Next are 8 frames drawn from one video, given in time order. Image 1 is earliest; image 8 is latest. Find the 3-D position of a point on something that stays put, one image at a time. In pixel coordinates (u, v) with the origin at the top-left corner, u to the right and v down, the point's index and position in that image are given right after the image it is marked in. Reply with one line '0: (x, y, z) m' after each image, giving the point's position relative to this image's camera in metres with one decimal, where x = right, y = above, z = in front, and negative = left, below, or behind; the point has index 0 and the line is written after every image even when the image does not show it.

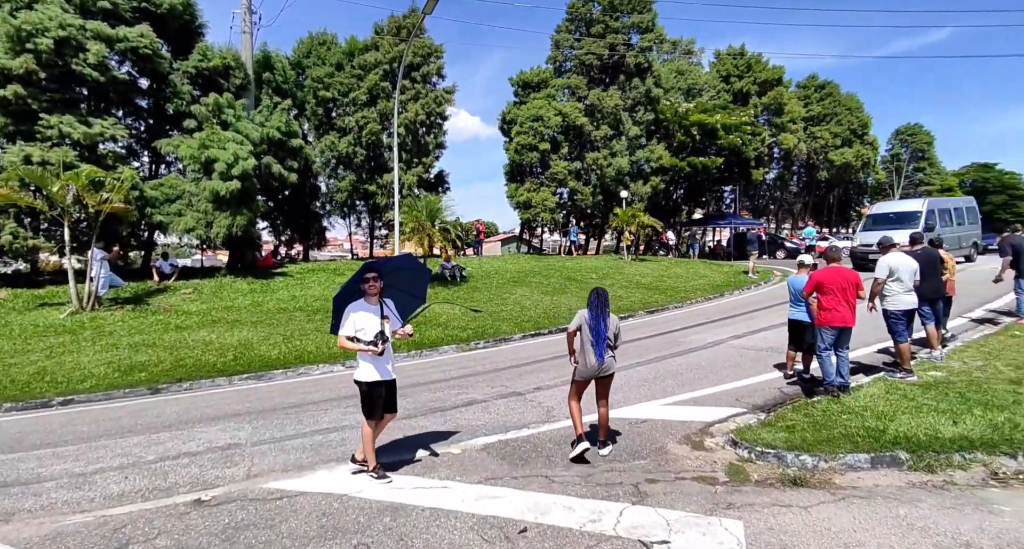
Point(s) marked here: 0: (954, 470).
0: (+3.9, -1.7, +4.6) m
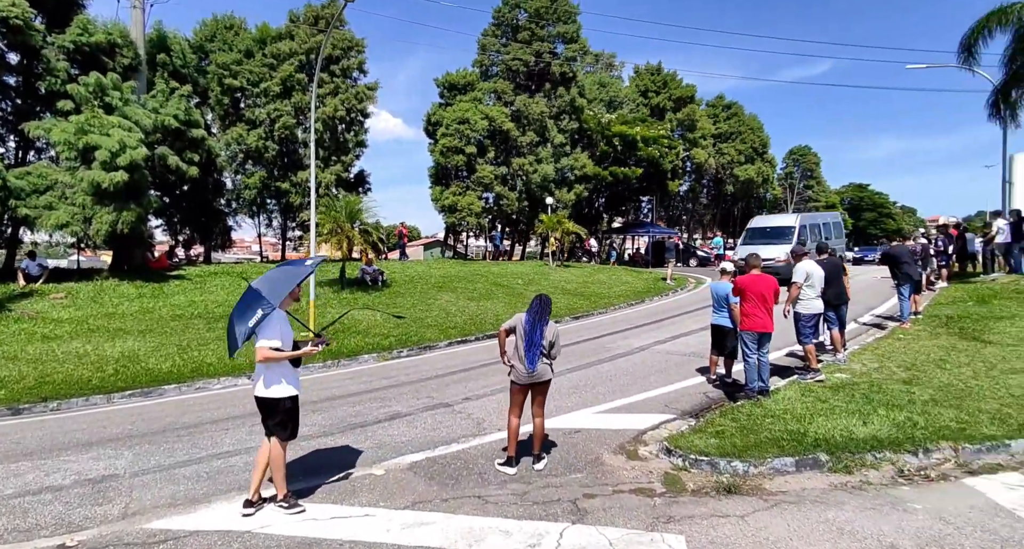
0: (+3.3, -1.8, +4.8) m
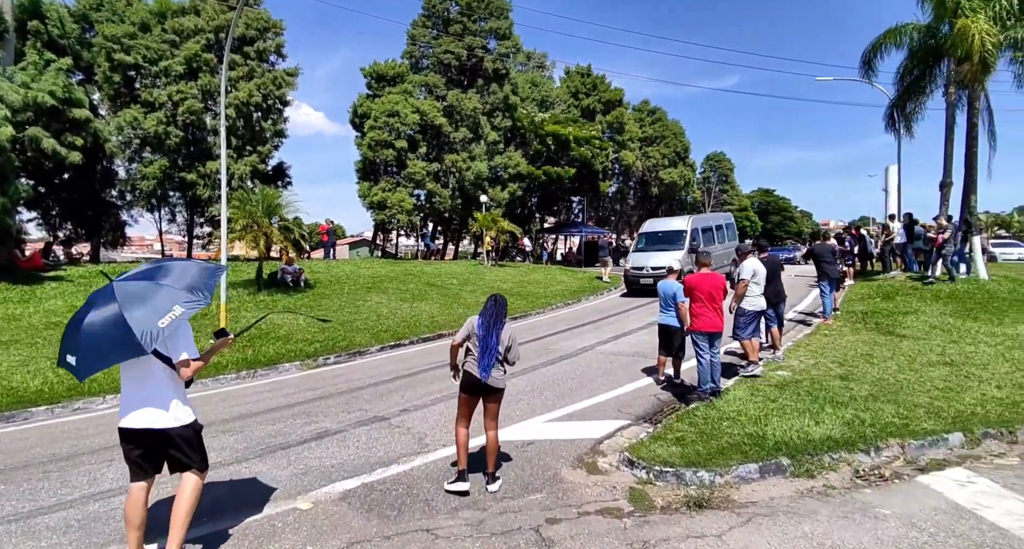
0: (+2.9, -1.8, +4.7) m
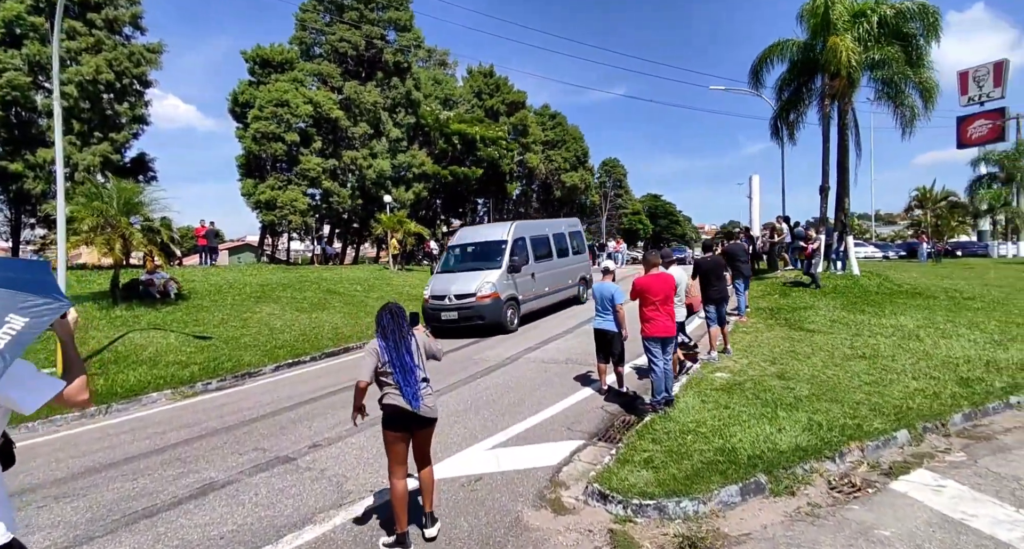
0: (+2.5, -1.8, +4.4) m
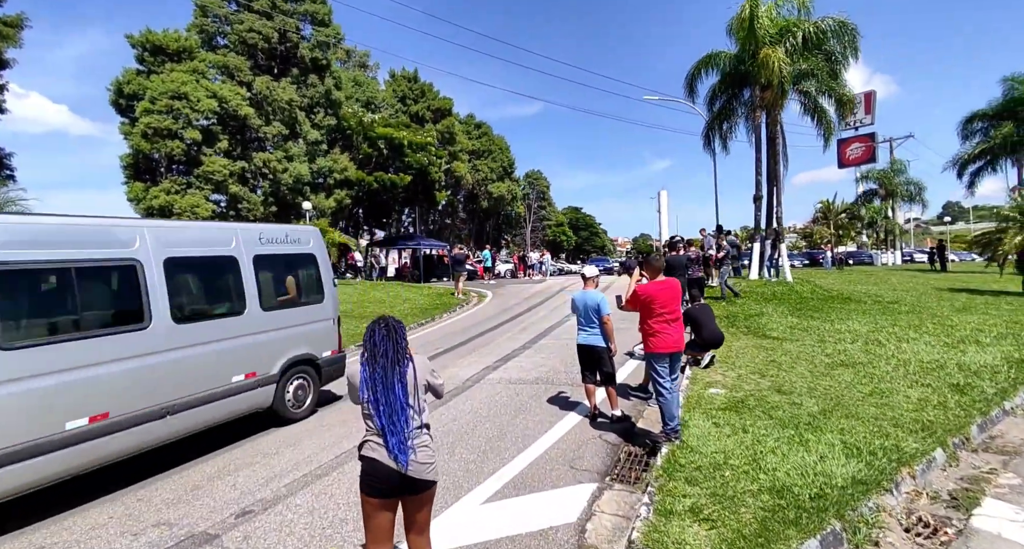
0: (+2.6, -1.8, +3.7) m
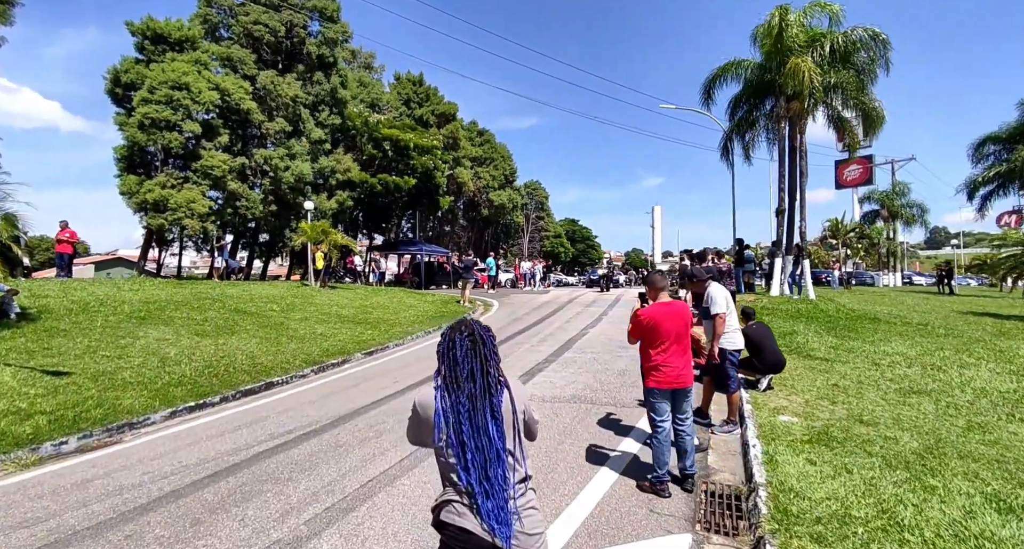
0: (+3.2, -1.9, +2.9) m
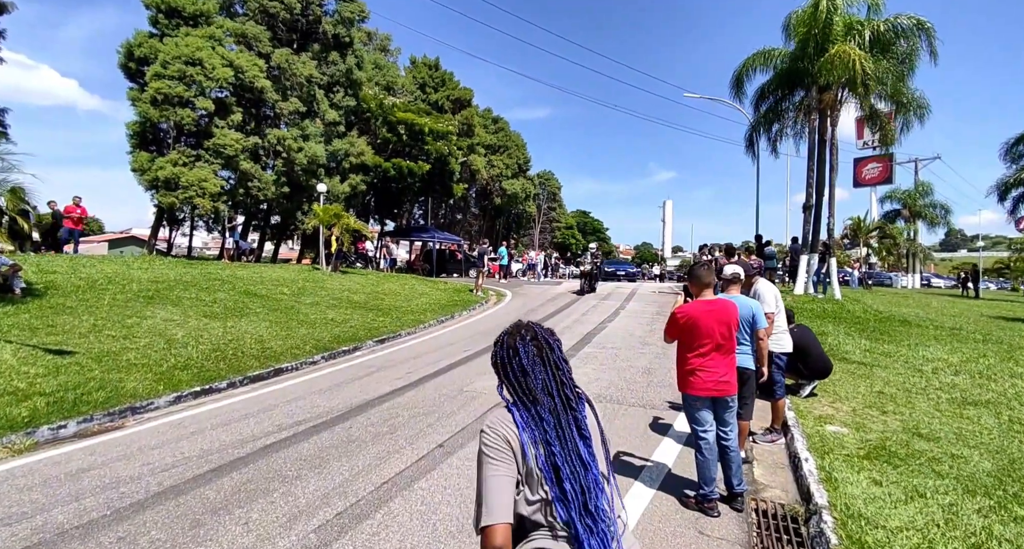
0: (+3.4, -1.9, +2.4) m
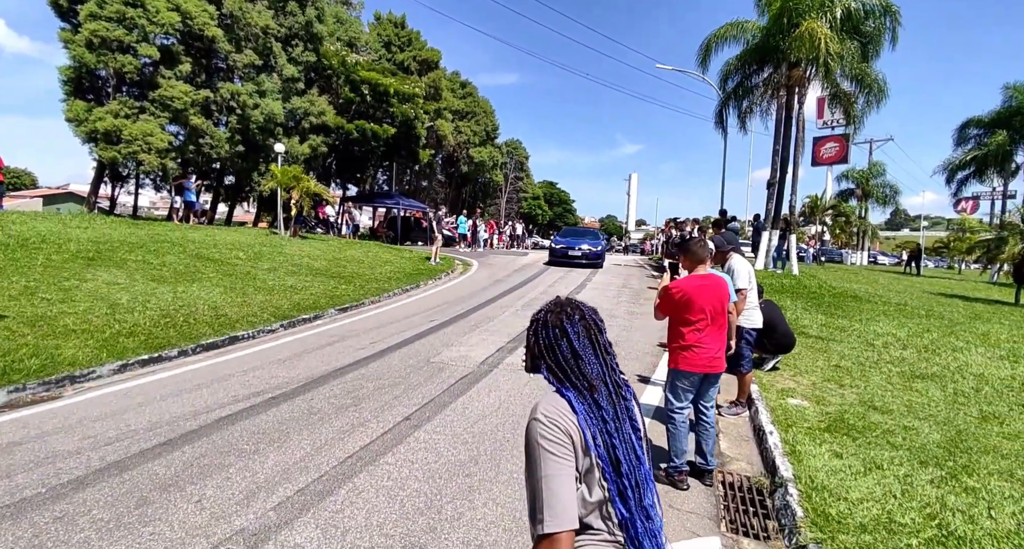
0: (+3.3, -1.8, +2.6) m
